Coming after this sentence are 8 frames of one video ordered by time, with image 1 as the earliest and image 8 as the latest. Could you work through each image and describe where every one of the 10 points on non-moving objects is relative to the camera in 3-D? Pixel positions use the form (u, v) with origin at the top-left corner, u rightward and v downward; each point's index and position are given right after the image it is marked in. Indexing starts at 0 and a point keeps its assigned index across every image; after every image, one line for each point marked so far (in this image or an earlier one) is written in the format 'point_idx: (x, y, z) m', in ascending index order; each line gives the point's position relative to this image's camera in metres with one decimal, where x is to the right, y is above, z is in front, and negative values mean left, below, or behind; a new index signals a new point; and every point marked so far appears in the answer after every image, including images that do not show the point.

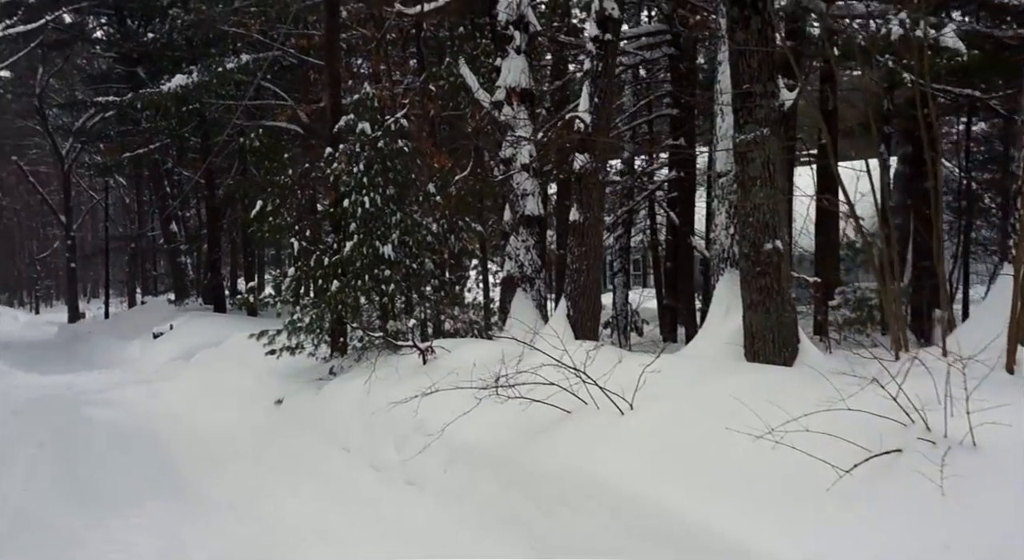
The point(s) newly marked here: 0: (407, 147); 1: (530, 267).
0: (-1.4, +1.7, +11.3) m
1: (+0.2, +0.2, +10.3) m
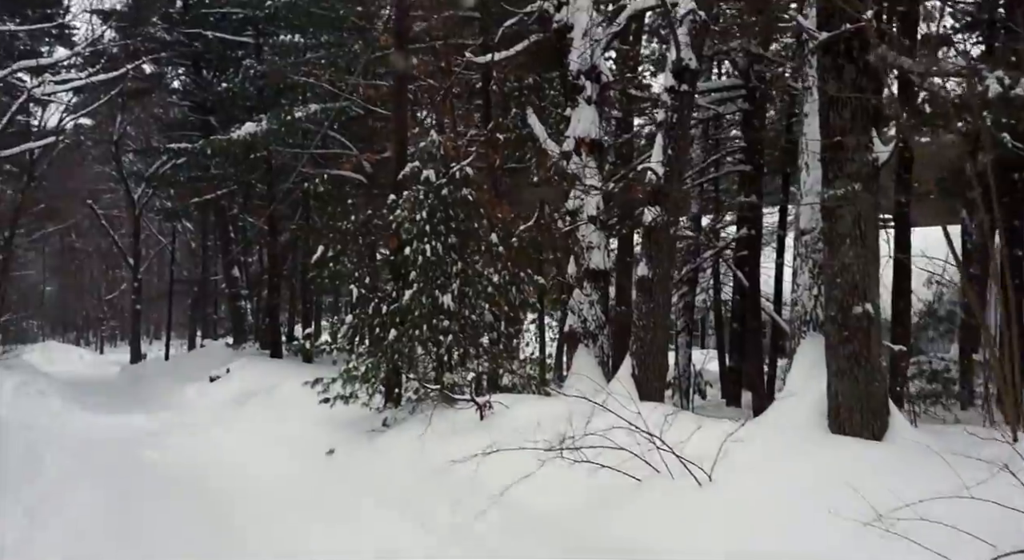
0: (-0.5, +1.1, +11.2) m
1: (+0.9, -0.5, +9.9) m
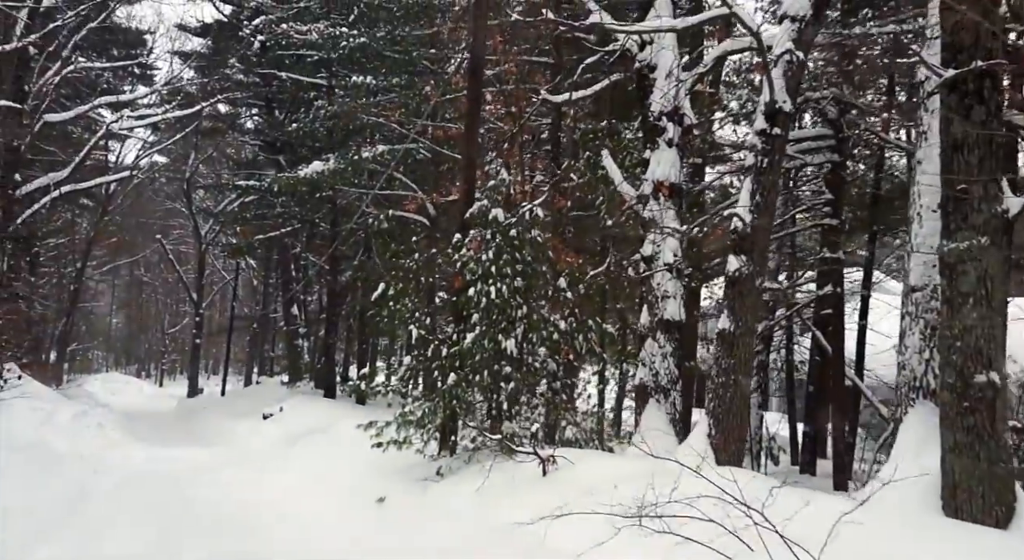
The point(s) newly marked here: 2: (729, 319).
0: (+0.3, +0.5, +10.7) m
1: (+1.6, -1.0, +9.3) m
2: (+2.0, -0.4, +8.2) m
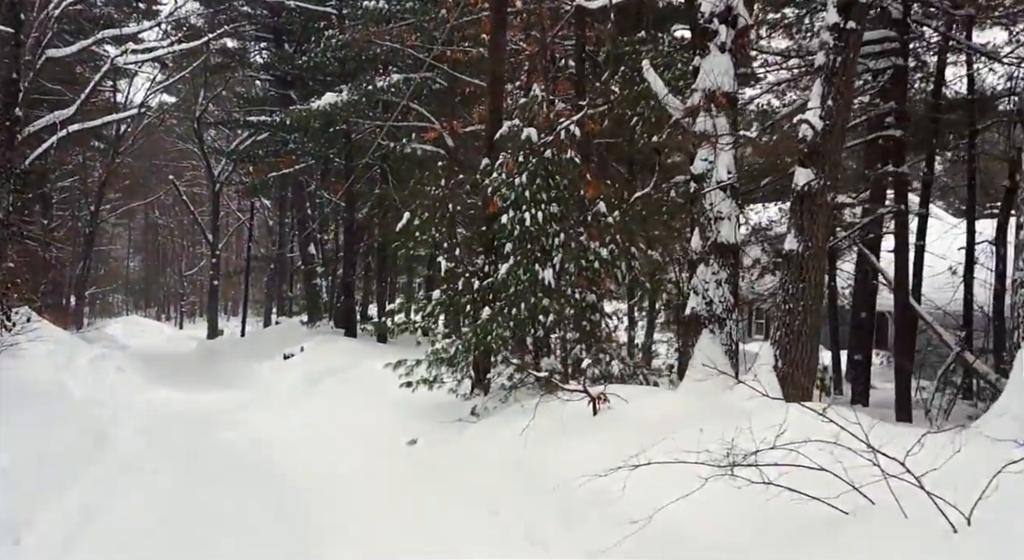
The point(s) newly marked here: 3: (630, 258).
0: (+0.7, +1.4, +9.9) m
1: (+2.0, -0.3, +8.5) m
2: (+2.4, +0.3, +7.4) m
3: (+1.4, +0.3, +10.0) m
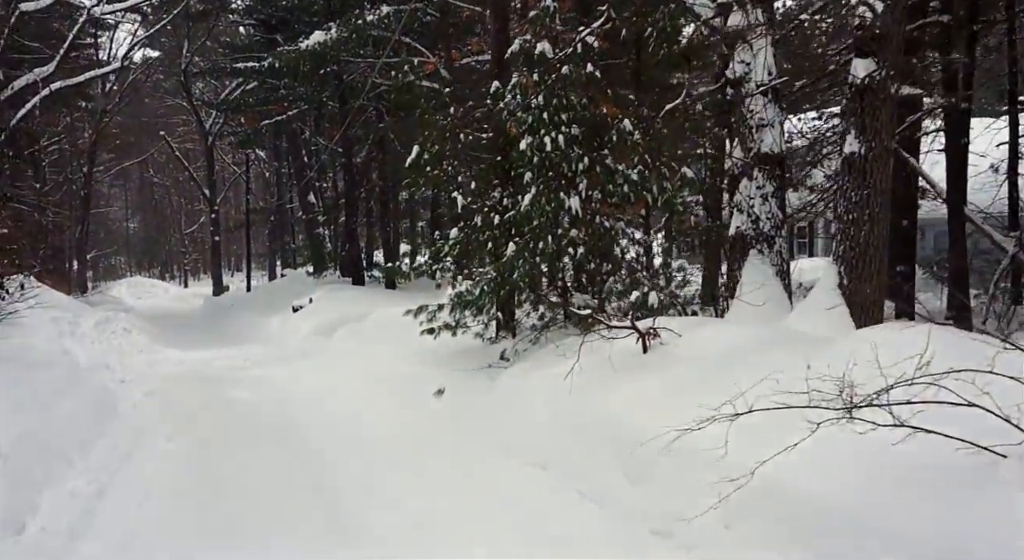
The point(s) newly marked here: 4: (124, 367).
0: (+0.9, +2.1, +9.0) m
1: (+2.3, +0.5, +7.8) m
2: (+2.6, +1.0, +6.6) m
3: (+1.6, +1.1, +9.2) m
4: (-6.0, -1.3, +13.4) m
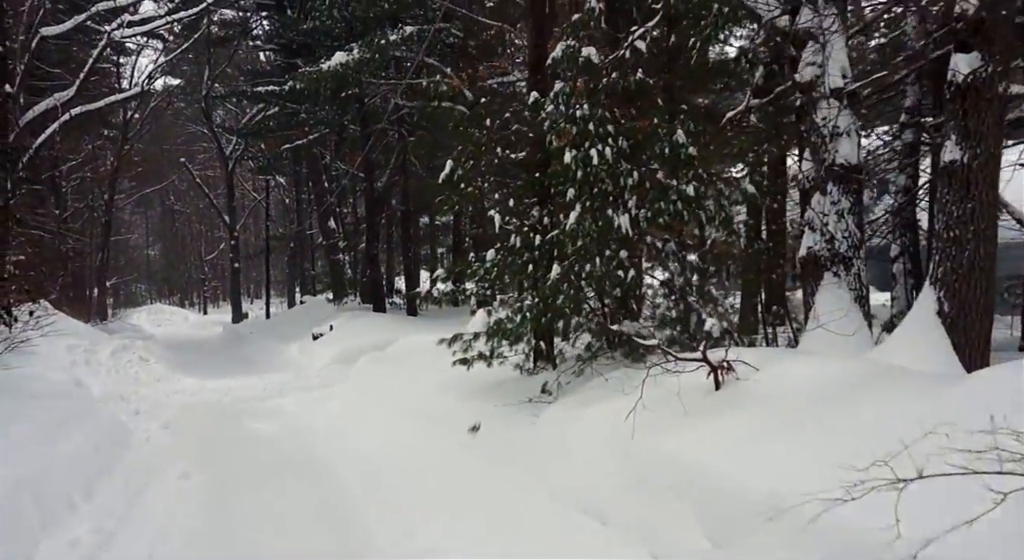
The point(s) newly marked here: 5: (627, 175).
0: (+1.3, +1.9, +8.3) m
1: (+2.7, +0.3, +7.0) m
2: (+3.0, +0.9, +5.8) m
3: (+2.0, +0.8, +8.4) m
4: (-5.5, -1.7, +12.7) m
5: (+1.1, +1.0, +8.1) m
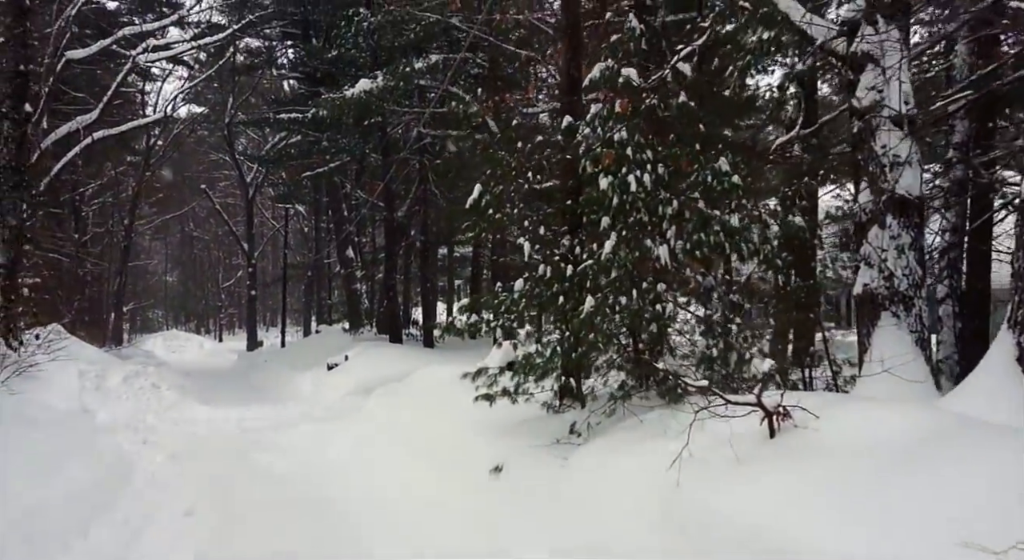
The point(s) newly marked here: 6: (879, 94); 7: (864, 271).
0: (+1.6, +1.6, +7.8) m
1: (+2.9, 0.0, +6.4) m
2: (+3.2, +0.6, +5.3) m
3: (+2.3, +0.5, +7.9) m
4: (-5.2, -2.1, +12.2) m
5: (+1.3, +0.7, +7.6) m
6: (+2.8, +1.4, +6.7) m
7: (+2.7, +0.1, +6.6) m
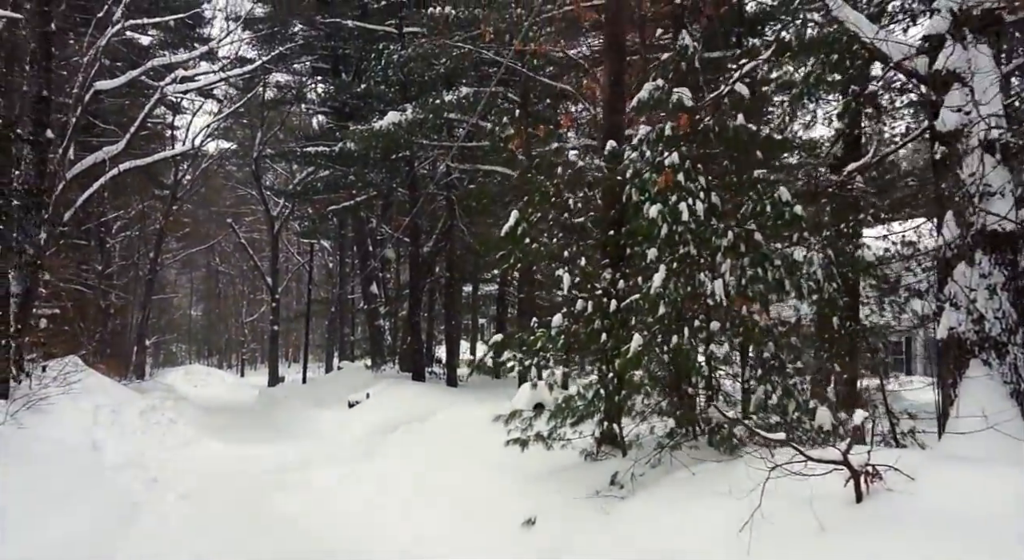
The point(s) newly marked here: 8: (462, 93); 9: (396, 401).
0: (+1.9, +1.2, +7.2) m
1: (+3.2, -0.3, +5.7) m
2: (+3.5, +0.4, +4.6) m
3: (+2.6, +0.1, +7.3) m
4: (-4.8, -2.5, +11.6) m
5: (+1.7, +0.4, +7.0) m
6: (+3.1, +1.1, +6.0) m
7: (+3.0, -0.2, +5.9) m
8: (-0.8, +3.6, +16.1) m
9: (-2.0, -2.1, +15.0) m
